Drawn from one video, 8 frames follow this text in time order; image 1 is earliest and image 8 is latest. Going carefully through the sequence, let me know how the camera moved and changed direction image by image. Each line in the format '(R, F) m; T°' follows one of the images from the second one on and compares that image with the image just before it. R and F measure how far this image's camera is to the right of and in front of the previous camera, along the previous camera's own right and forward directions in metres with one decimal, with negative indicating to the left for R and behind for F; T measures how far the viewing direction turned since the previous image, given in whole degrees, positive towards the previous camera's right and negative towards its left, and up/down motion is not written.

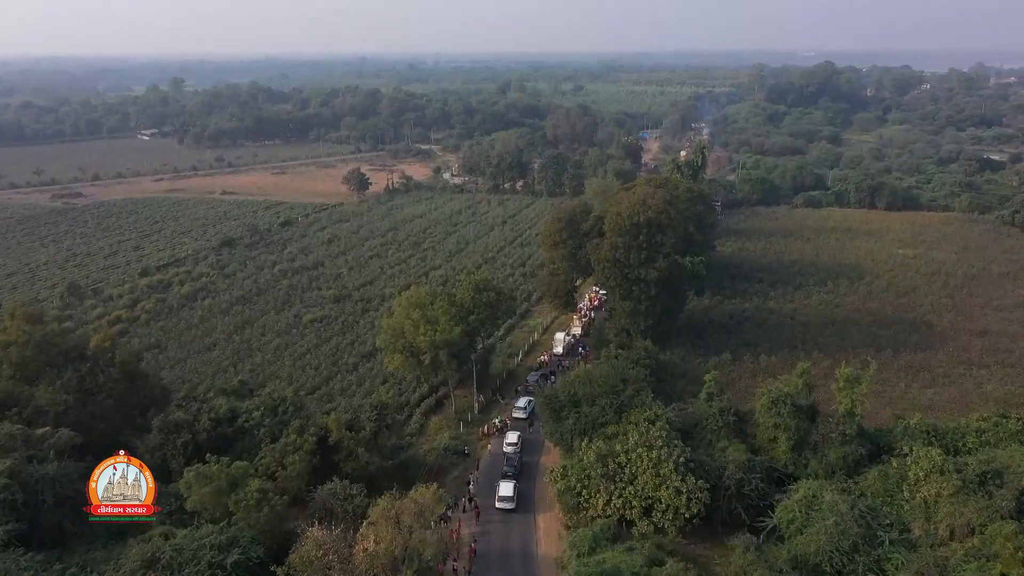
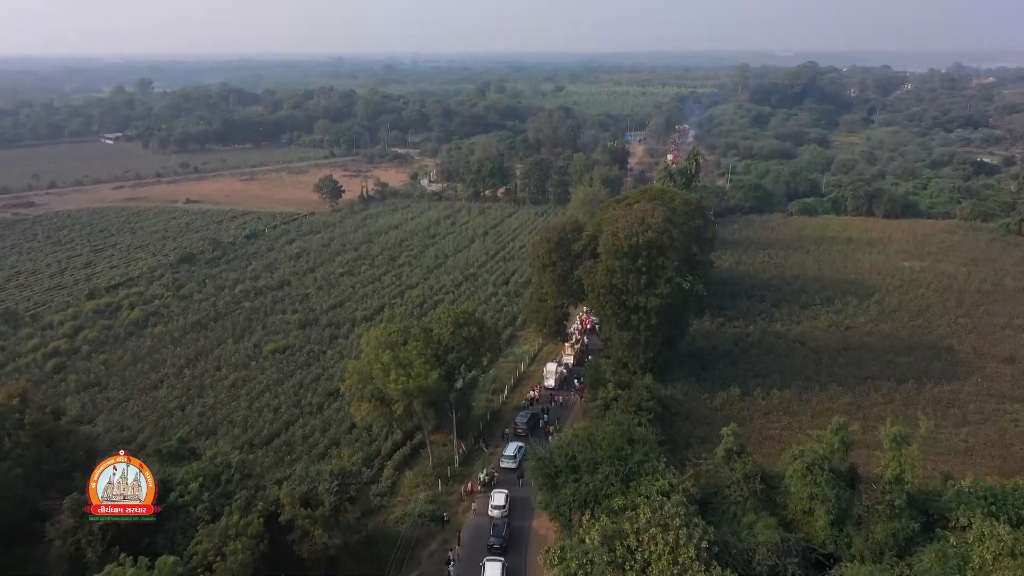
(-0.1, +2.3) m; +1°
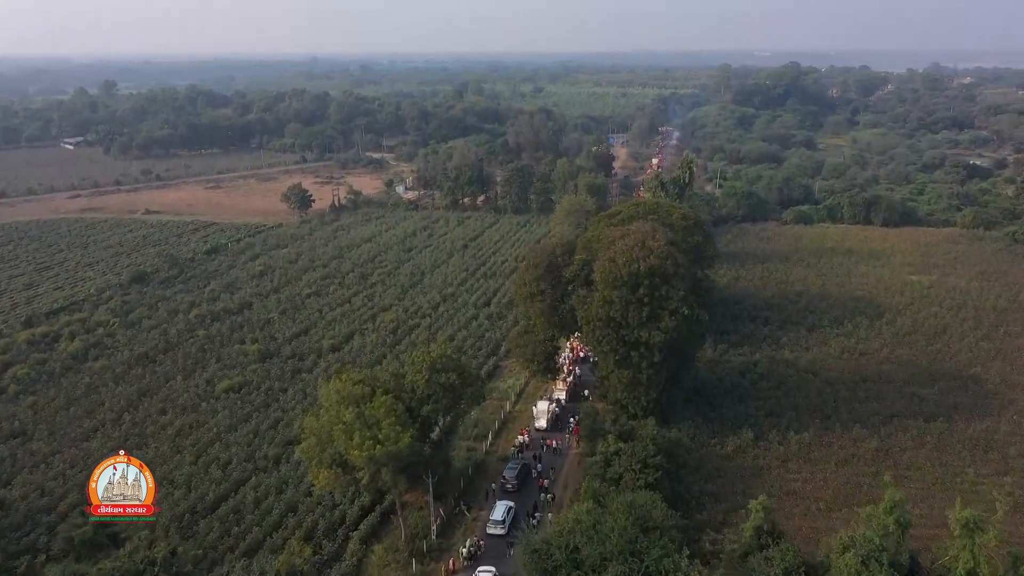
(-0.1, +2.3) m; +2°
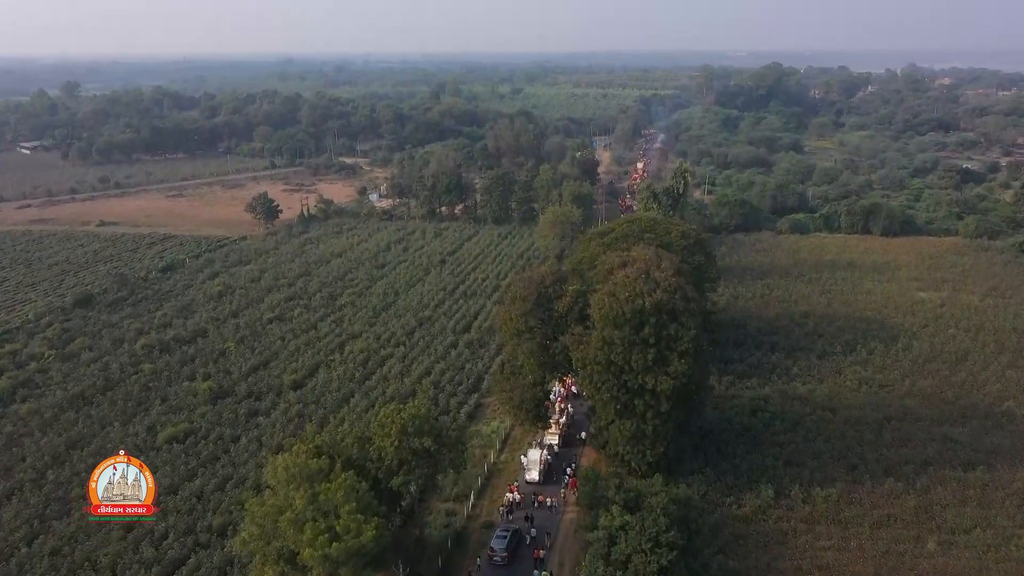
(-0.1, +2.3) m; +2°
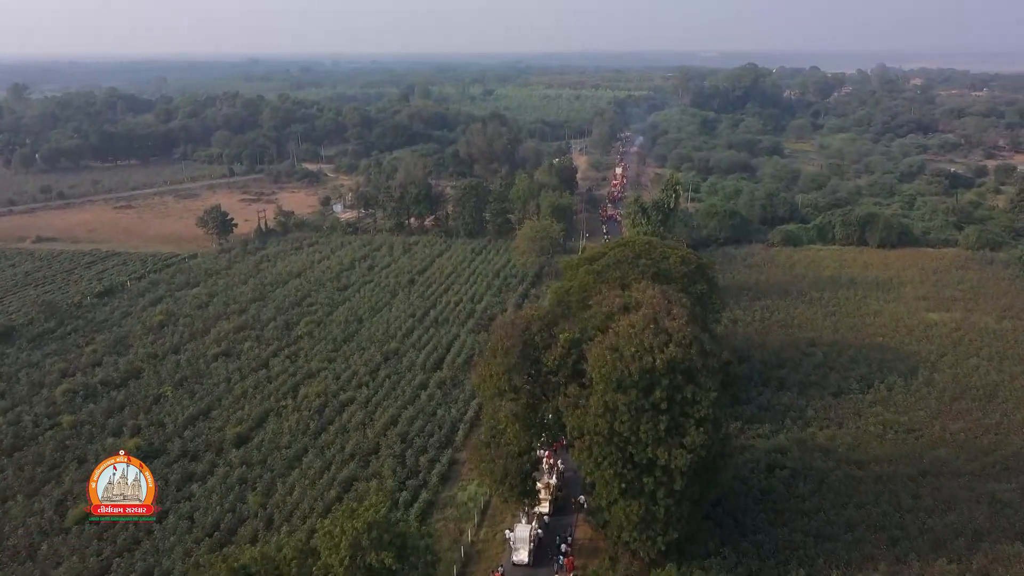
(-0.1, +2.6) m; +2°
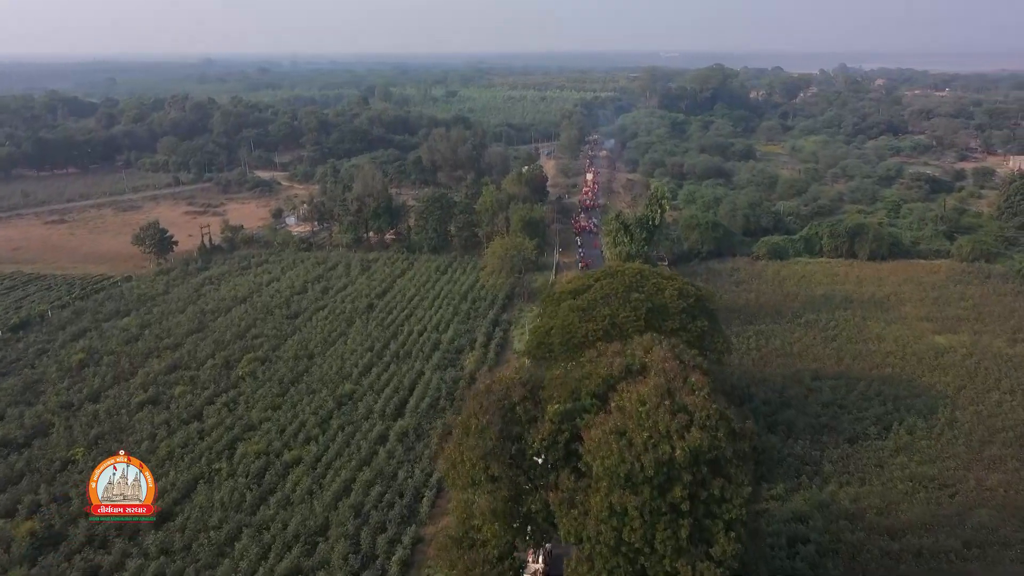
(-0.1, +2.6) m; +3°
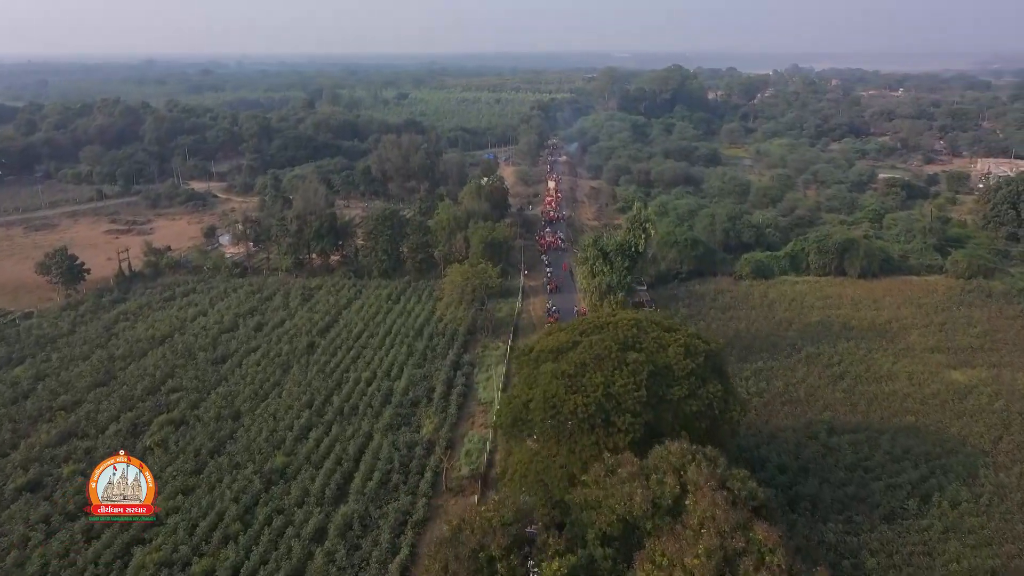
(-0.2, +3.3) m; +3°
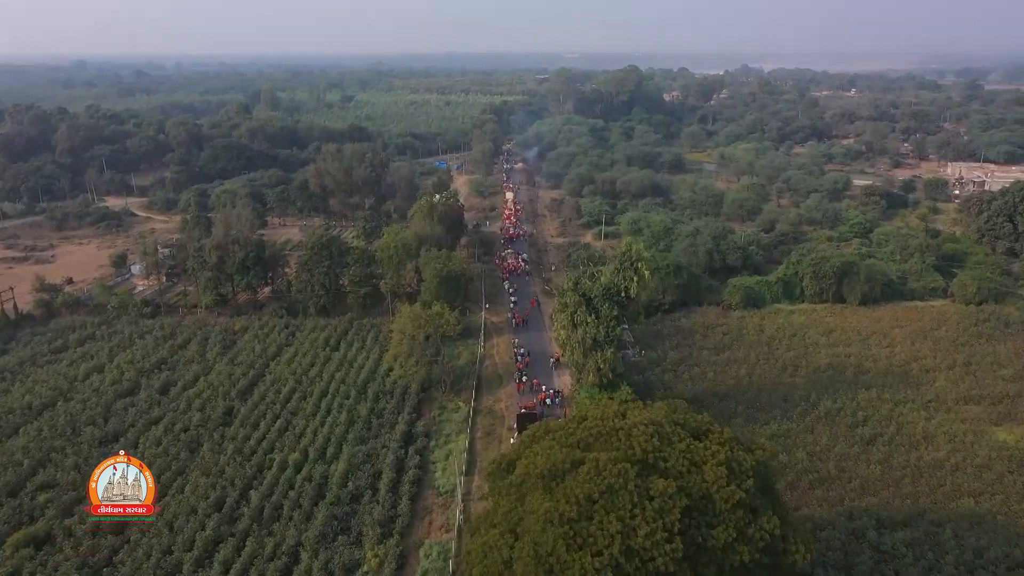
(-0.2, +3.9) m; +3°
